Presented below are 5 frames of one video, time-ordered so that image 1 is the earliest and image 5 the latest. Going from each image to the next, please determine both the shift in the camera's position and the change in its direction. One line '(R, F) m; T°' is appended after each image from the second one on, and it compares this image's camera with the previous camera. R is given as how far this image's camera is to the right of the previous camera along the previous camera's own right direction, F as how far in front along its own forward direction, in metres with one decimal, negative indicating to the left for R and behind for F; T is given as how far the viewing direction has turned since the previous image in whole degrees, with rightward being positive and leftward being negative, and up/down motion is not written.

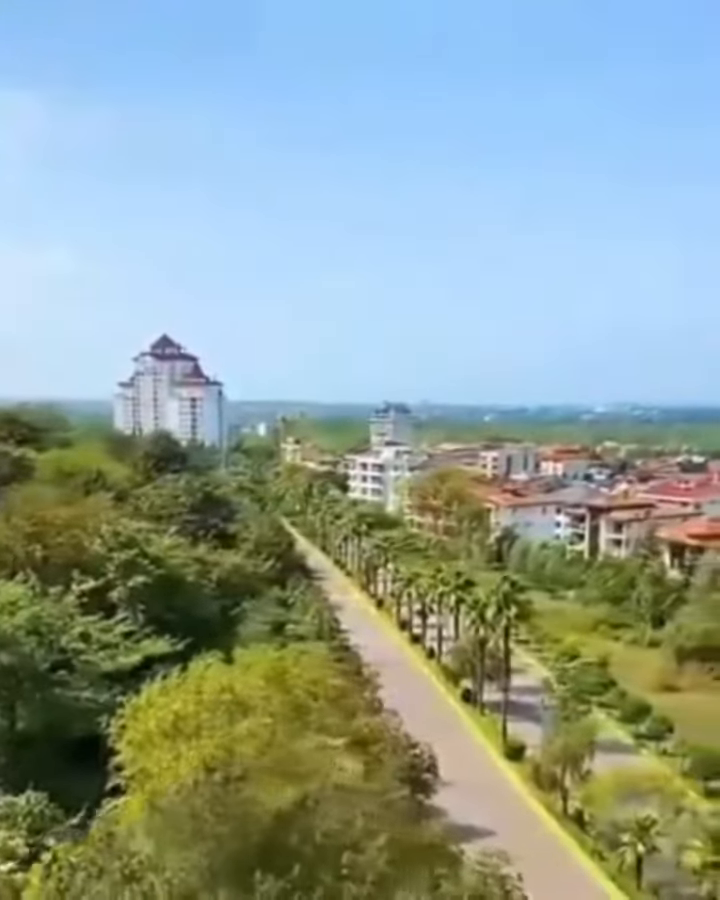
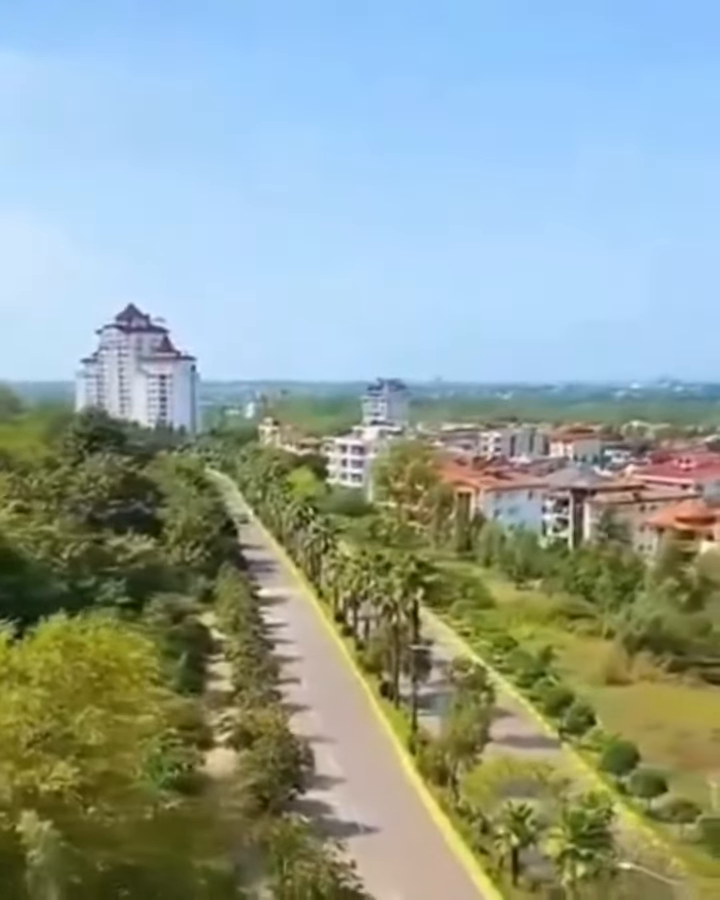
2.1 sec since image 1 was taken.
(+7.2, +6.8) m; -5°
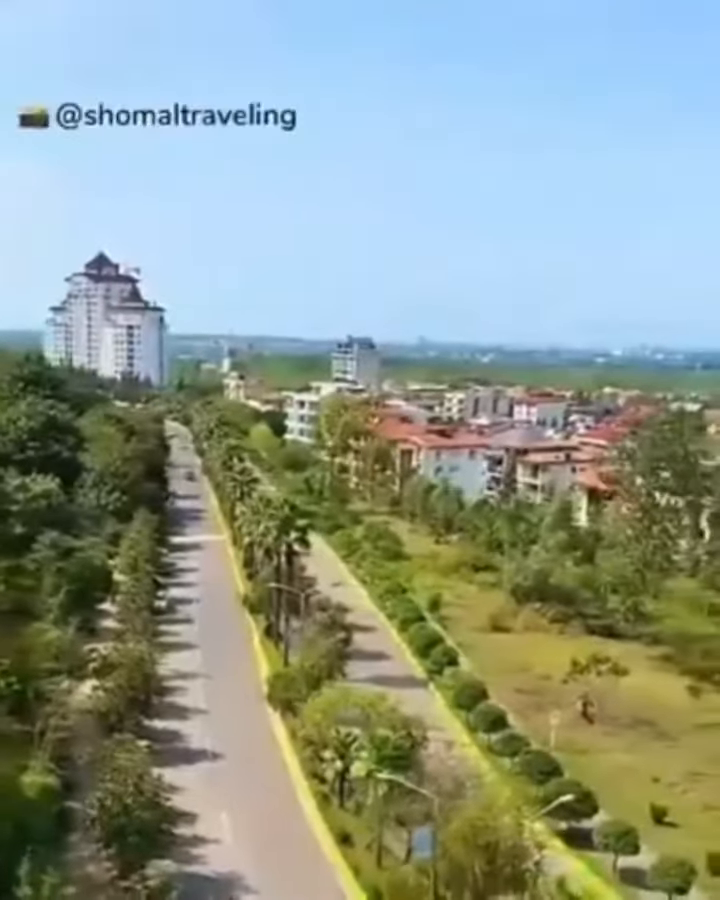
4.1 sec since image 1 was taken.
(+5.6, -1.4) m; -2°
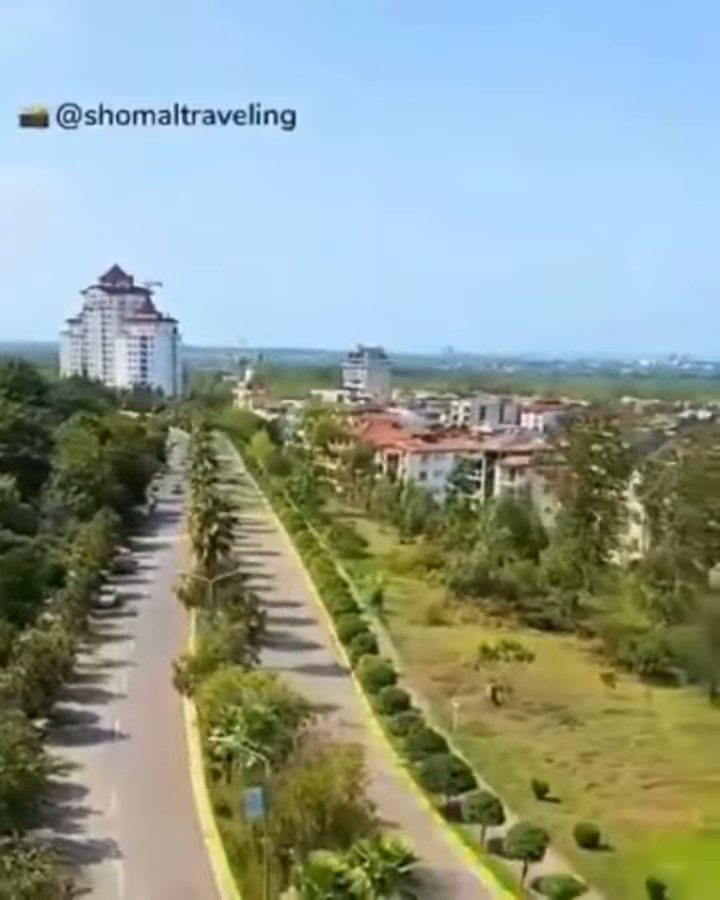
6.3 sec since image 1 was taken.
(+6.0, -1.1) m; -5°
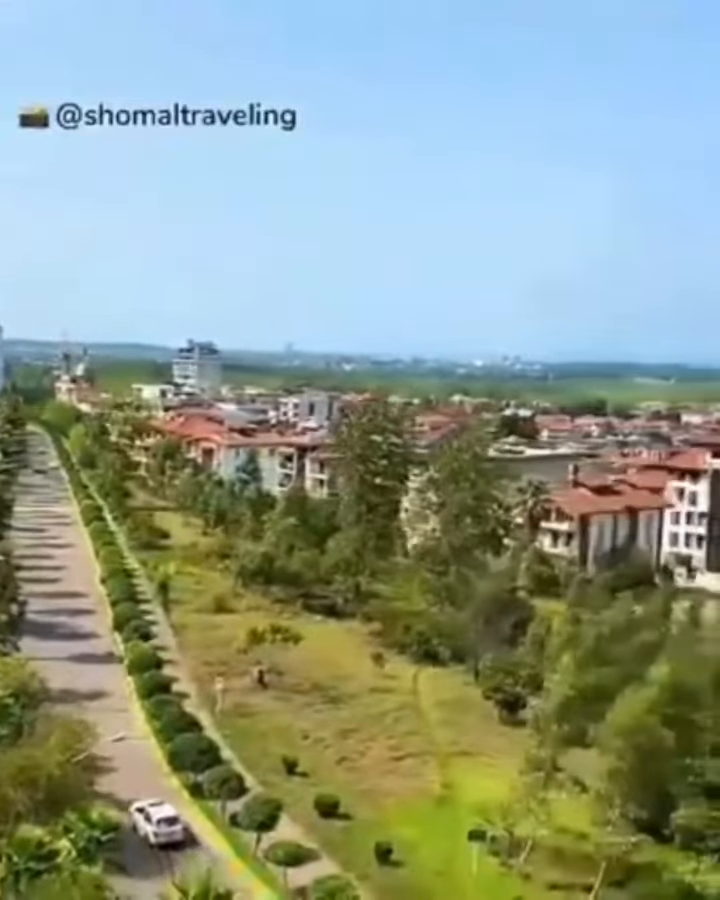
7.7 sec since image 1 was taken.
(+3.8, -0.5) m; +7°
